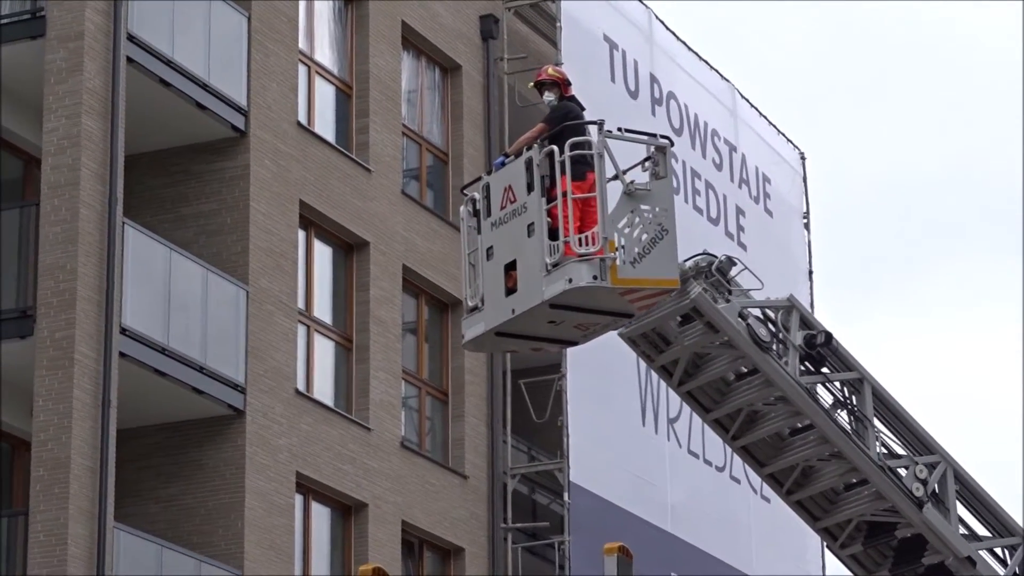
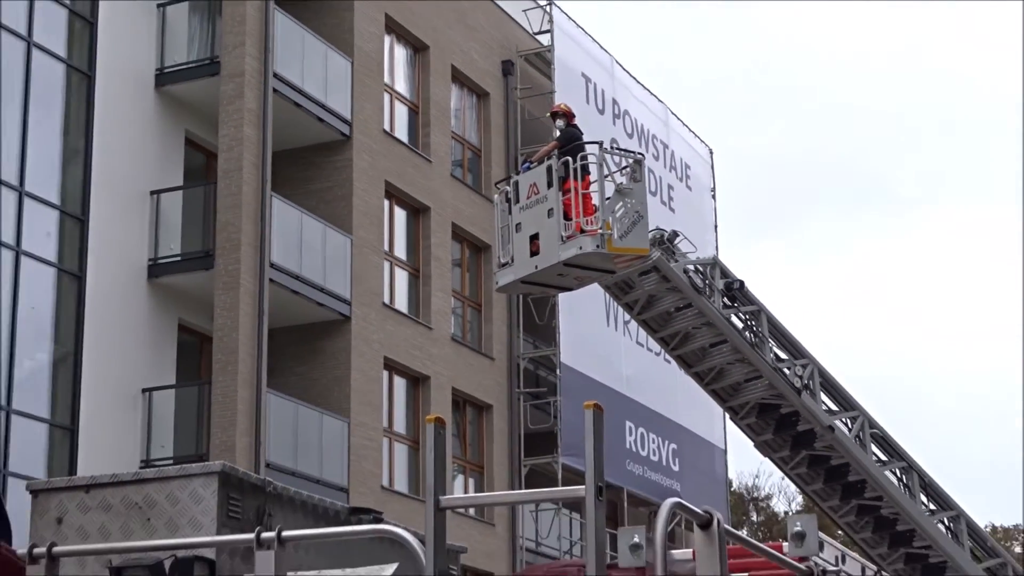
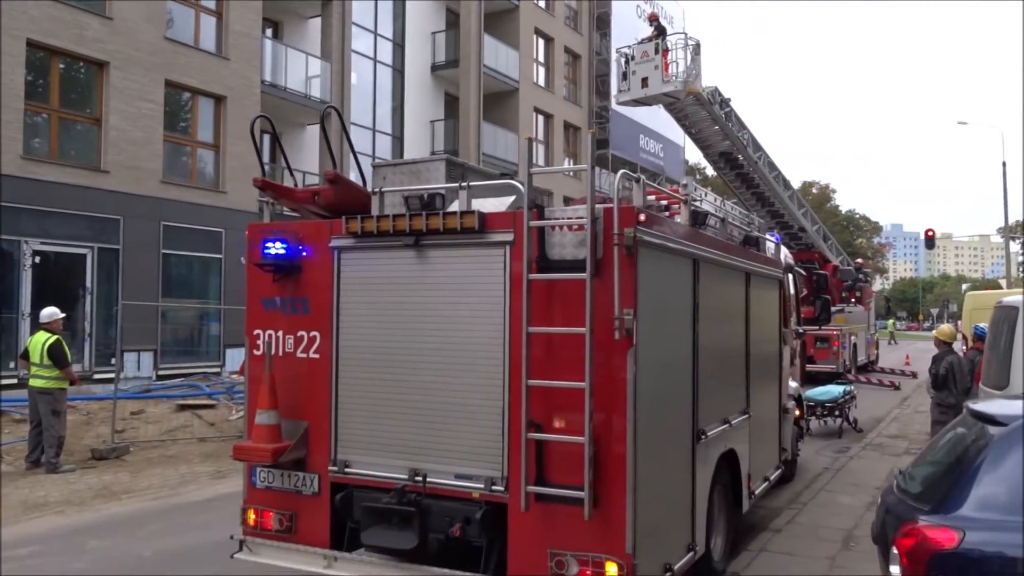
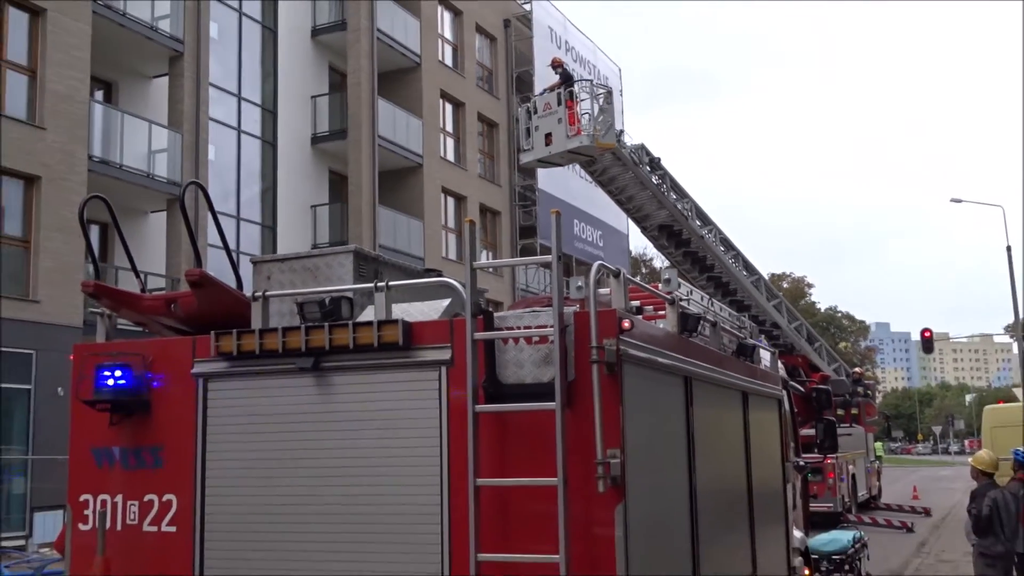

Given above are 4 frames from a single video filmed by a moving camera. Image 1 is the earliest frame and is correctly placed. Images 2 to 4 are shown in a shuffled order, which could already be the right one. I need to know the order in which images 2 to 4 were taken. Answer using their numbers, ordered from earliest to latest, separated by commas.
2, 4, 3
